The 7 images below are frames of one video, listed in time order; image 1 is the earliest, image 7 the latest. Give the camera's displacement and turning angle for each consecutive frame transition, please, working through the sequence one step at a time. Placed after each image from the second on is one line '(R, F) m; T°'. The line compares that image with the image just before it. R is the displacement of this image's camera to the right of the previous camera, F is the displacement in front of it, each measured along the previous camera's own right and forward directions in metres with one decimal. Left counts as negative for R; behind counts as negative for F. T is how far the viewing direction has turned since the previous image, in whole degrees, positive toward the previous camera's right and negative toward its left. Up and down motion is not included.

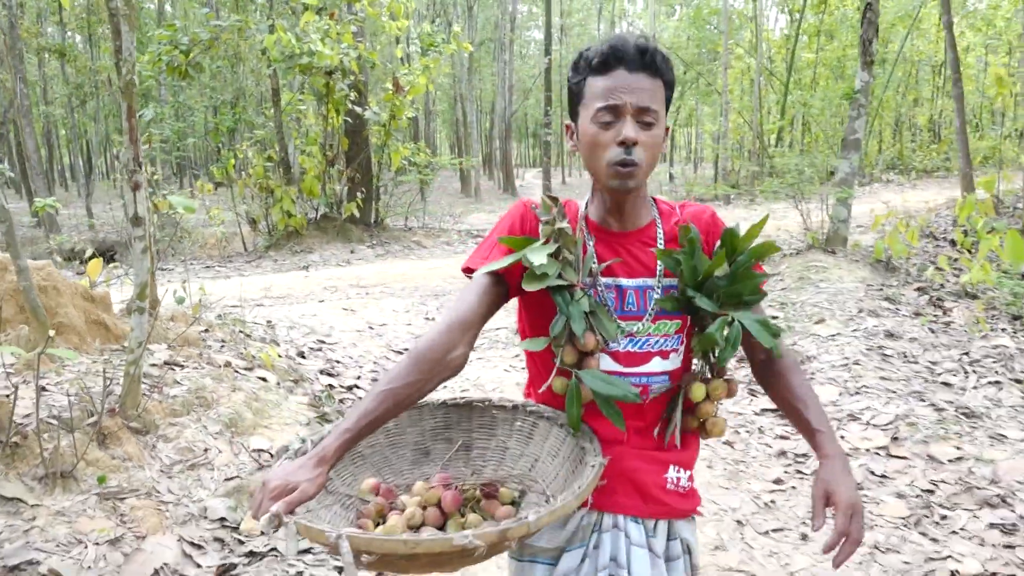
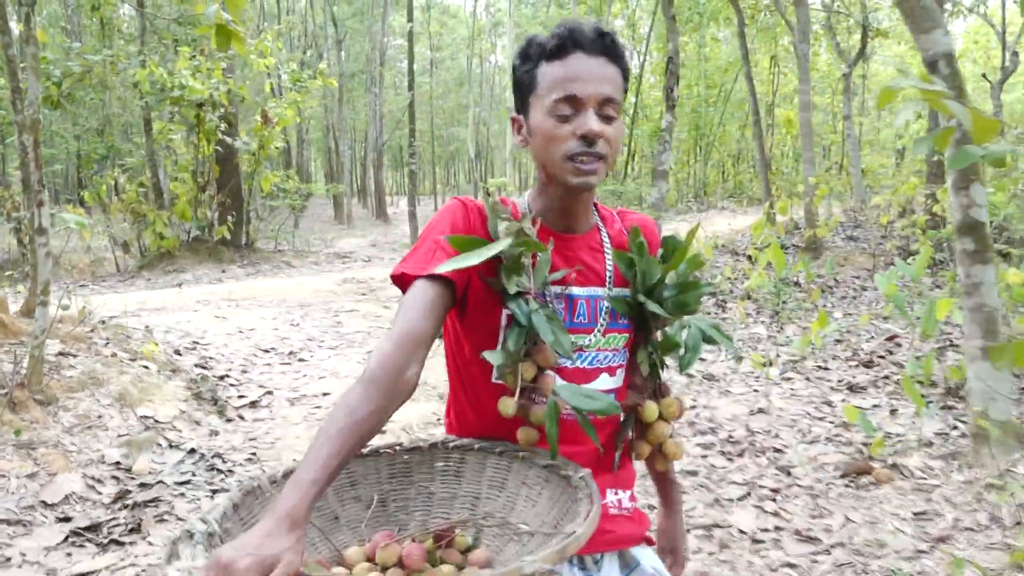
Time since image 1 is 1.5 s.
(+0.2, -1.0) m; +8°
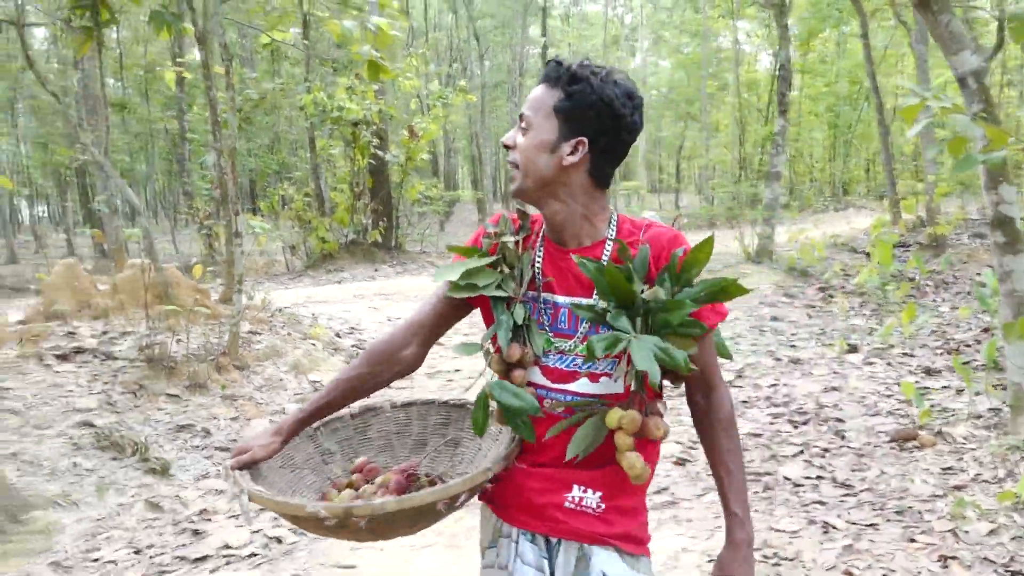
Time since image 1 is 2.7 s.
(+0.3, -0.8) m; -10°
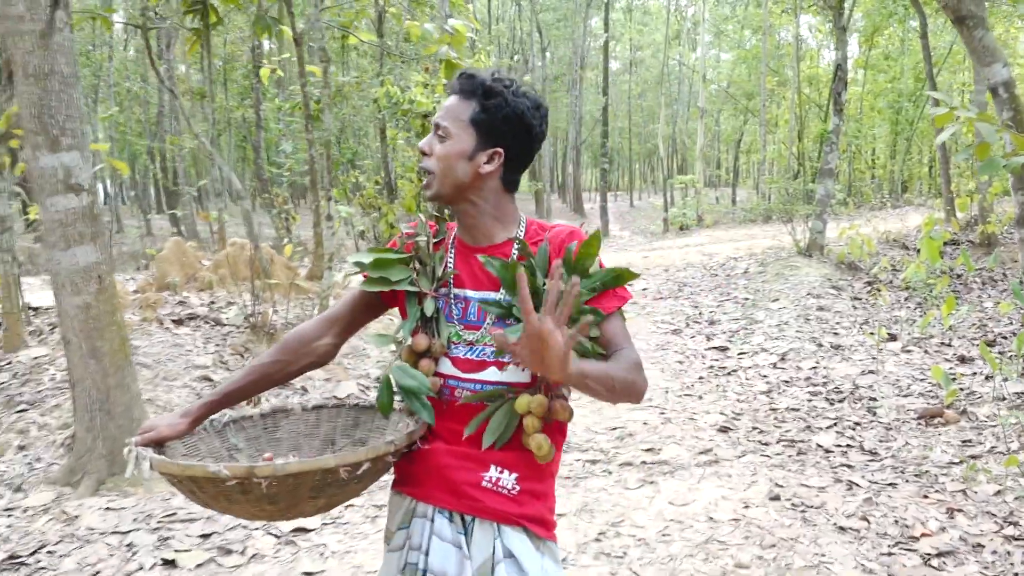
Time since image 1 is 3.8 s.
(-0.1, -0.5) m; -4°
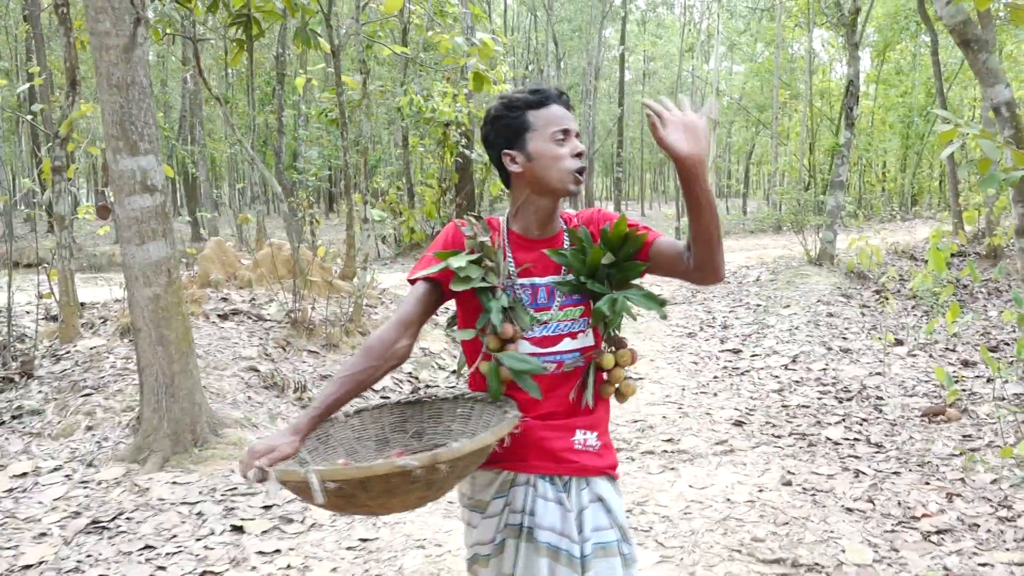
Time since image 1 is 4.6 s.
(-0.1, -0.3) m; -1°
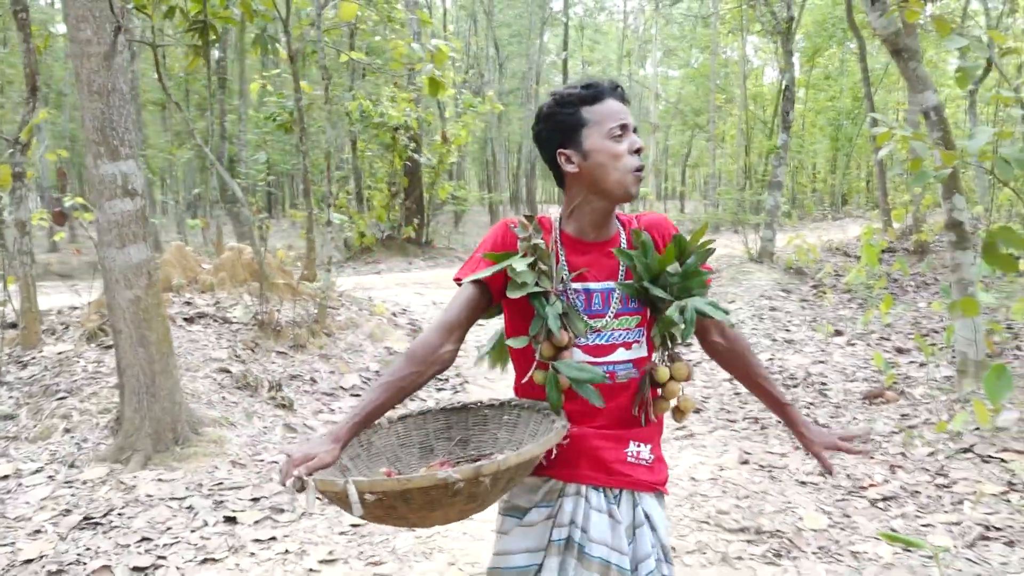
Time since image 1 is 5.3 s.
(-0.2, -0.2) m; +4°
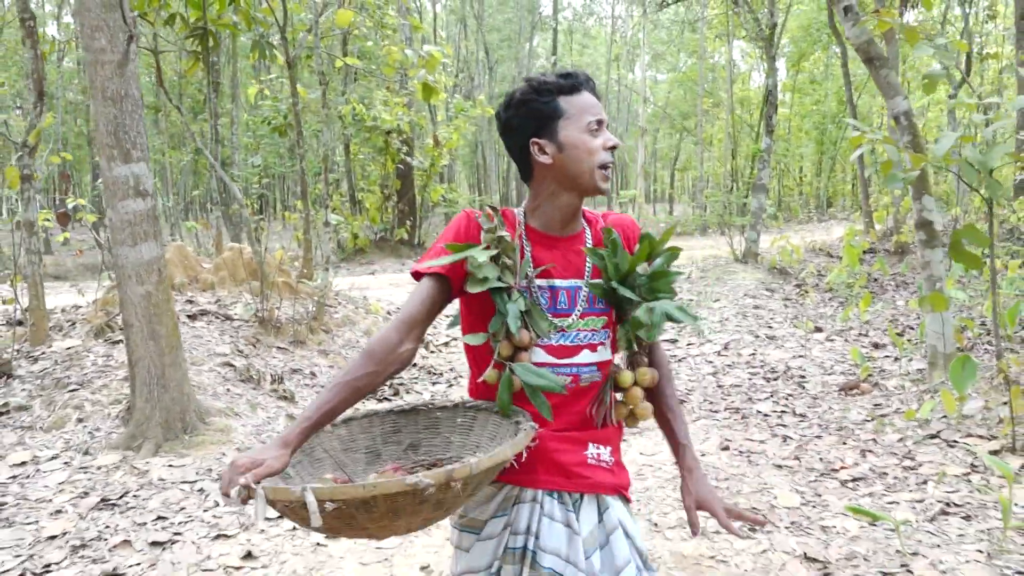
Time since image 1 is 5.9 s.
(0.0, -0.2) m; +1°
